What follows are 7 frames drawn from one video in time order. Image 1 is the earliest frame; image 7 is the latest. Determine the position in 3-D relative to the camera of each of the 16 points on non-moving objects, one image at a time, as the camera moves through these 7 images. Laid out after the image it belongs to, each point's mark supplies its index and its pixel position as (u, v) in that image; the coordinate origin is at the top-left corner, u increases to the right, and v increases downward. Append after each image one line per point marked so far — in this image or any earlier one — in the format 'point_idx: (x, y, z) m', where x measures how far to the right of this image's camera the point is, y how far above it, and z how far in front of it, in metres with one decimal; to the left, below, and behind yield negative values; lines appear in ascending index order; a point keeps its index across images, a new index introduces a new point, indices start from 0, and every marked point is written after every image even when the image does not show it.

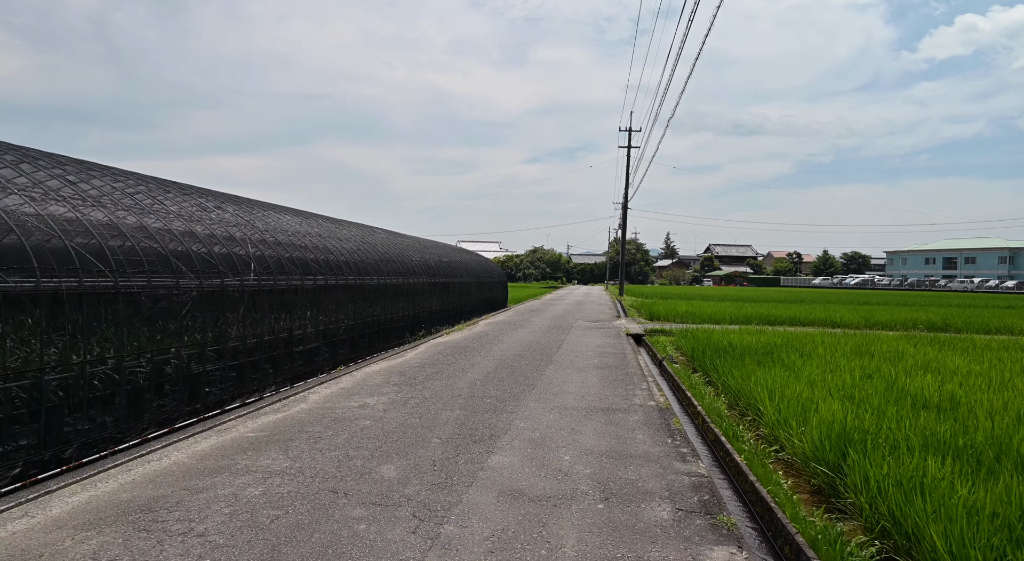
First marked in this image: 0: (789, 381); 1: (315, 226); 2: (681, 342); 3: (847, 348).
0: (+2.8, -1.0, +5.7) m
1: (-4.1, +1.1, +11.4) m
2: (+3.1, -1.1, +10.4) m
3: (+5.0, -1.0, +8.4) m
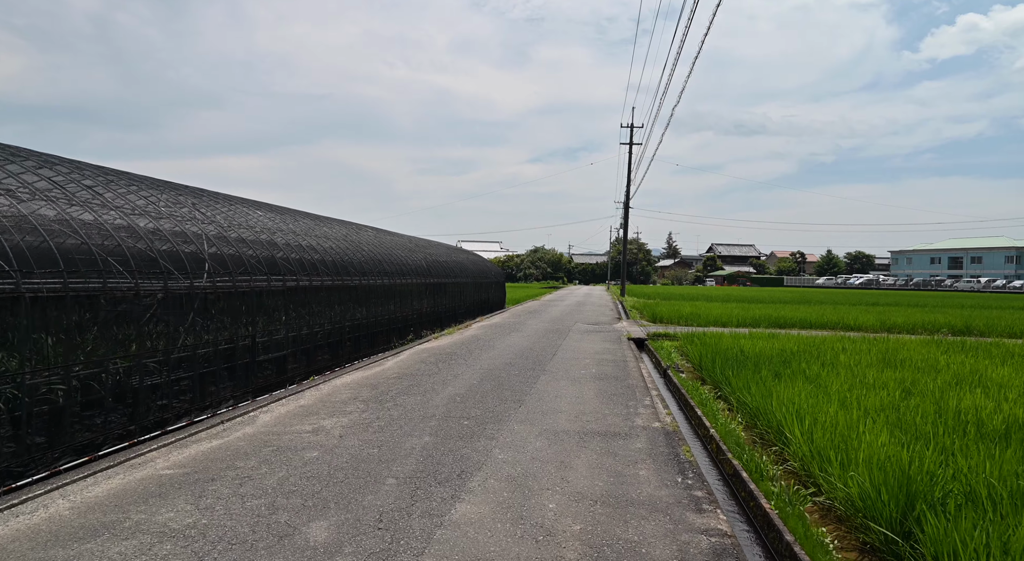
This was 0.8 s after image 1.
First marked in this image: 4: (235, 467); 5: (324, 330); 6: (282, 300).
0: (+2.6, -1.0, +4.9) m
1: (-4.2, +1.1, +10.6) m
2: (+3.0, -1.1, +9.6) m
3: (+4.8, -1.0, +7.6) m
4: (-1.8, -1.2, +3.6) m
5: (-3.3, -0.9, +9.8) m
6: (-3.4, -0.3, +8.3) m
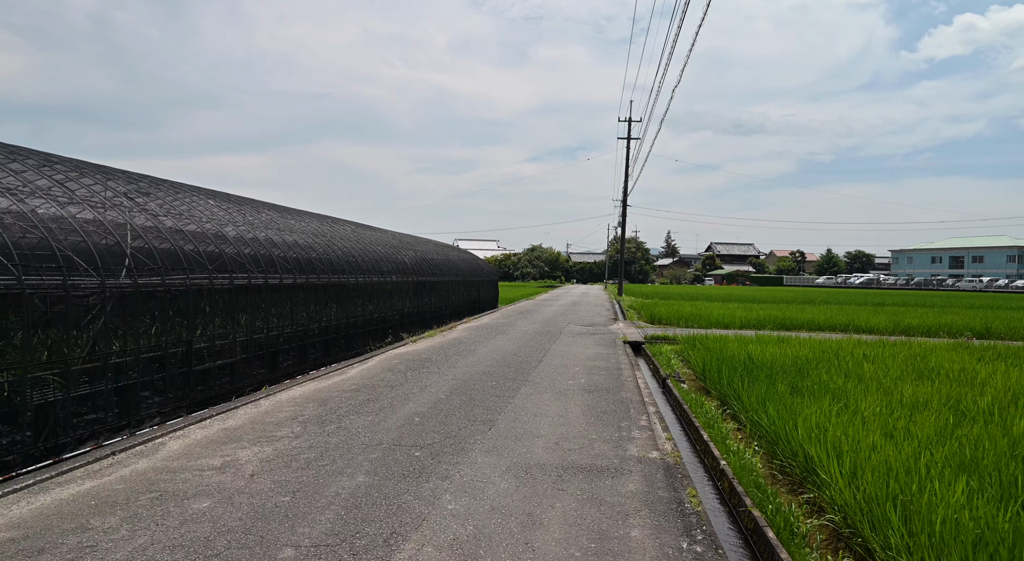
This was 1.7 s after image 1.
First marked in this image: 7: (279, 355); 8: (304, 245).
0: (+2.4, -1.0, +4.0) m
1: (-4.5, +1.1, +9.7) m
2: (+2.7, -1.1, +8.6) m
3: (+4.6, -1.0, +6.7) m
4: (-2.0, -1.2, +2.7) m
5: (-3.5, -0.8, +8.9) m
6: (-3.7, -0.2, +7.4) m
7: (-3.6, -1.2, +8.6) m
8: (-3.8, +0.6, +10.2) m
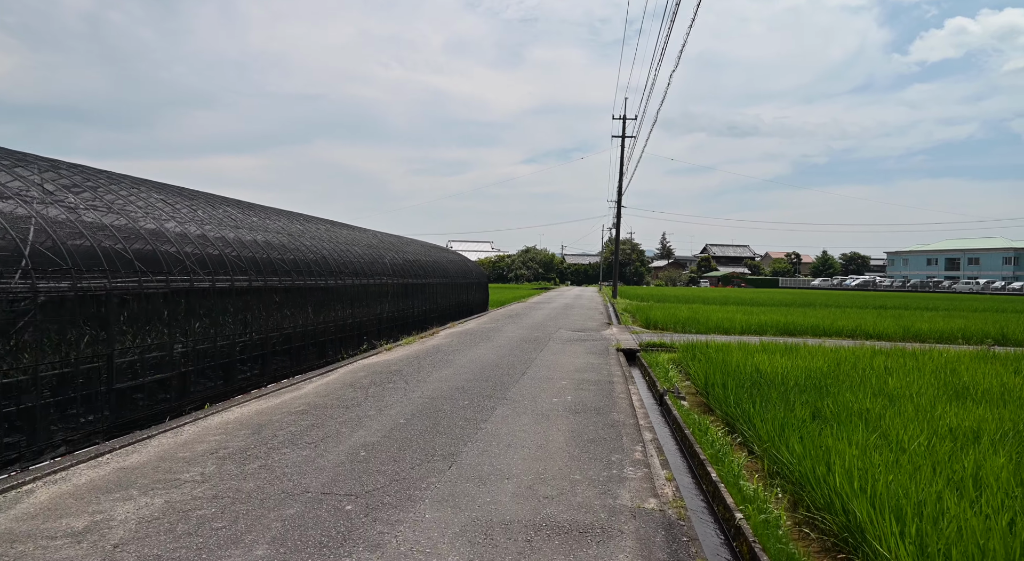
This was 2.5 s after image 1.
0: (+2.2, -1.0, +3.1) m
1: (-4.7, +1.1, +8.8) m
2: (+2.4, -1.2, +7.8) m
3: (+4.3, -1.0, +5.9) m
4: (-2.2, -1.2, +1.8) m
5: (-3.8, -0.9, +8.0) m
6: (-3.9, -0.3, +6.5) m
7: (-3.8, -1.2, +7.7) m
8: (-4.0, +0.6, +9.4) m
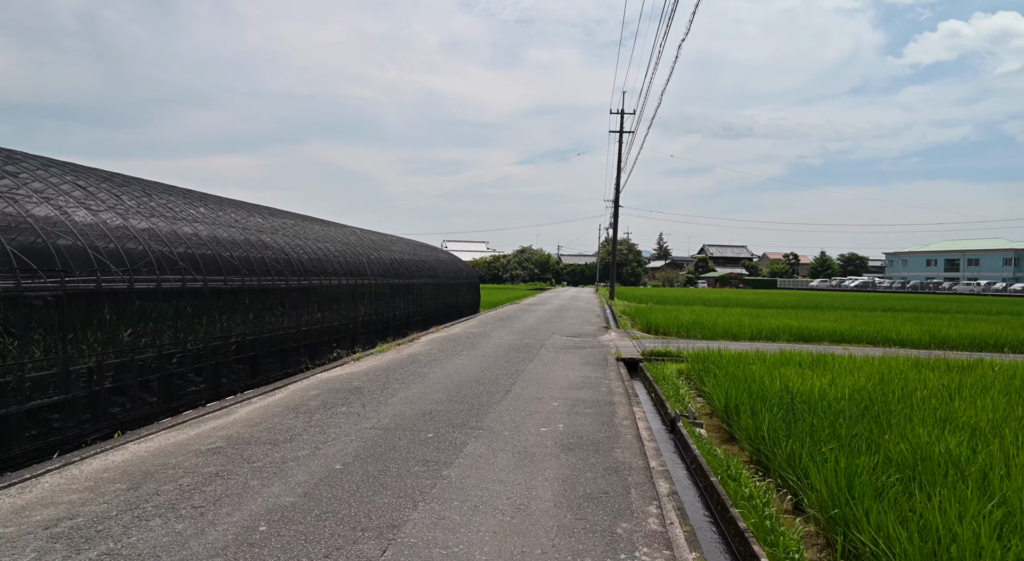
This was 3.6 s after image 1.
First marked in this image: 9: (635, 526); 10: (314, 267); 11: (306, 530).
0: (+2.0, -1.0, +2.0) m
1: (-4.9, +1.1, +7.6) m
2: (+2.2, -1.2, +6.7) m
3: (+4.1, -1.0, +4.7) m
4: (-2.4, -1.2, +0.7) m
5: (-4.0, -0.9, +6.8) m
6: (-4.1, -0.3, +5.3) m
7: (-4.0, -1.2, +6.6) m
8: (-4.2, +0.6, +8.2) m
9: (+0.6, -1.3, +3.0) m
10: (-3.6, +0.3, +10.5) m
11: (-1.0, -1.2, +2.8) m
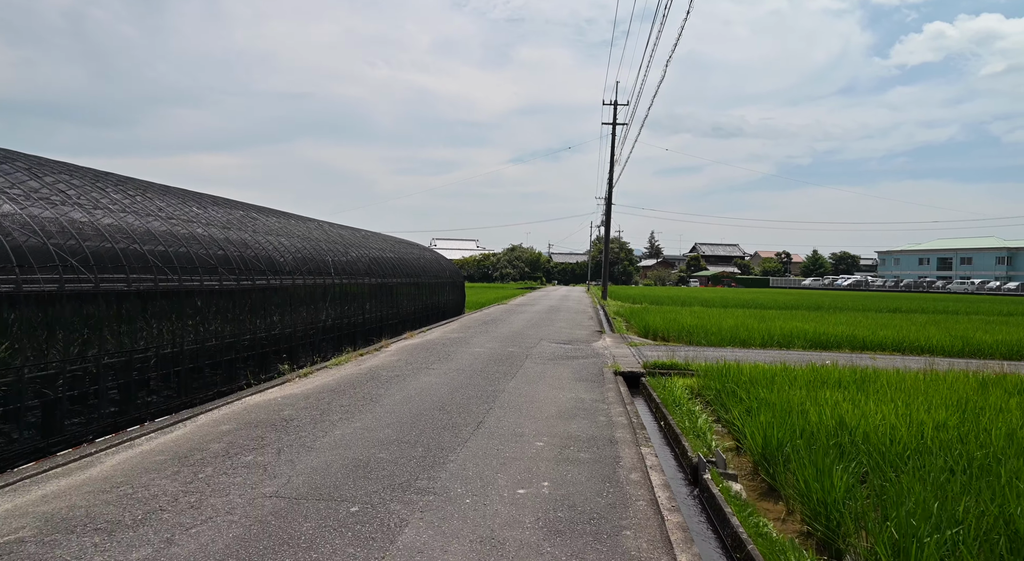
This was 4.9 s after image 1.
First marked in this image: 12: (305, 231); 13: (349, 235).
0: (+1.8, -1.0, +0.6) m
1: (-5.2, +1.1, +6.1) m
2: (+2.0, -1.2, +5.3) m
3: (+3.9, -1.0, +3.4) m
4: (-2.5, -1.2, -0.8) m
5: (-4.3, -0.9, +5.4) m
6: (-4.3, -0.3, +3.9) m
7: (-4.3, -1.2, +5.1) m
8: (-4.5, +0.6, +6.7) m
9: (+0.5, -1.3, +1.6) m
10: (-3.9, +0.3, +9.0) m
11: (-1.2, -1.2, +1.4) m
12: (-4.3, +1.1, +11.9) m
13: (-4.1, +1.2, +14.4) m
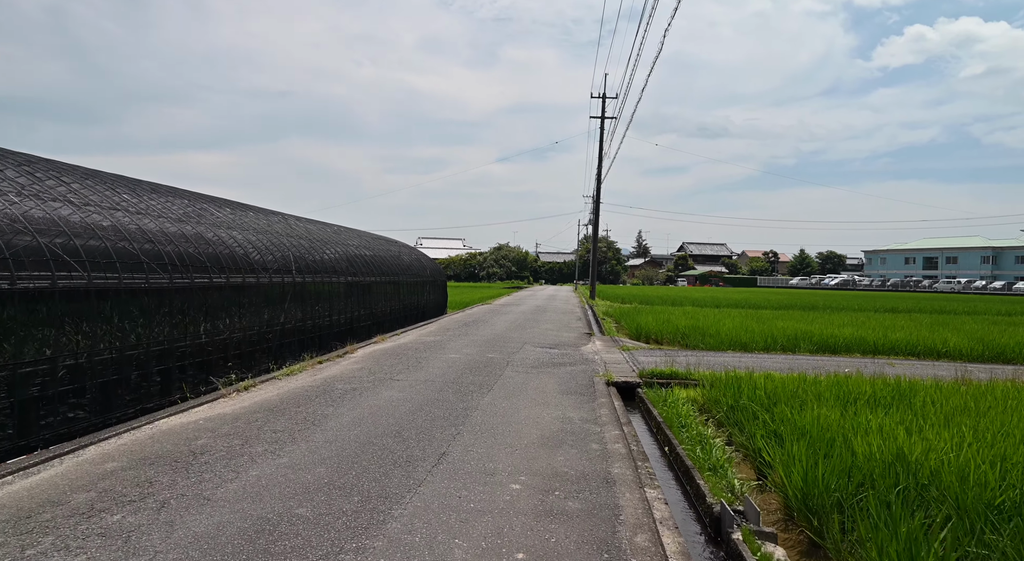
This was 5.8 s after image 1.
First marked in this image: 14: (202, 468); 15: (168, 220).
0: (+1.7, -1.0, -0.3) m
1: (-5.4, +1.1, +5.0) m
2: (+1.8, -1.1, +4.4) m
3: (+3.7, -1.0, +2.5) m
4: (-2.6, -1.2, -1.8) m
5: (-4.5, -0.8, +4.3) m
6: (-4.5, -0.3, +2.8) m
7: (-4.5, -1.2, +4.0) m
8: (-4.7, +0.6, +5.6) m
9: (+0.3, -1.3, +0.6) m
10: (-4.2, +0.3, +7.9) m
11: (-1.3, -1.2, +0.3) m
12: (-4.7, +1.1, +10.8) m
13: (-4.6, +1.2, +13.3) m
14: (-2.0, -1.2, +3.6) m
15: (-4.8, +0.9, +7.9) m
